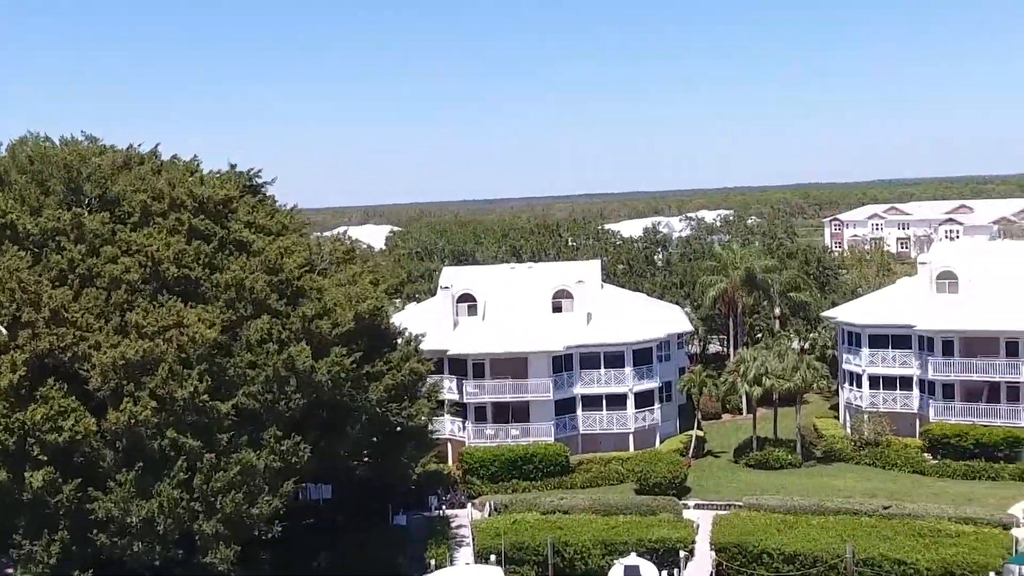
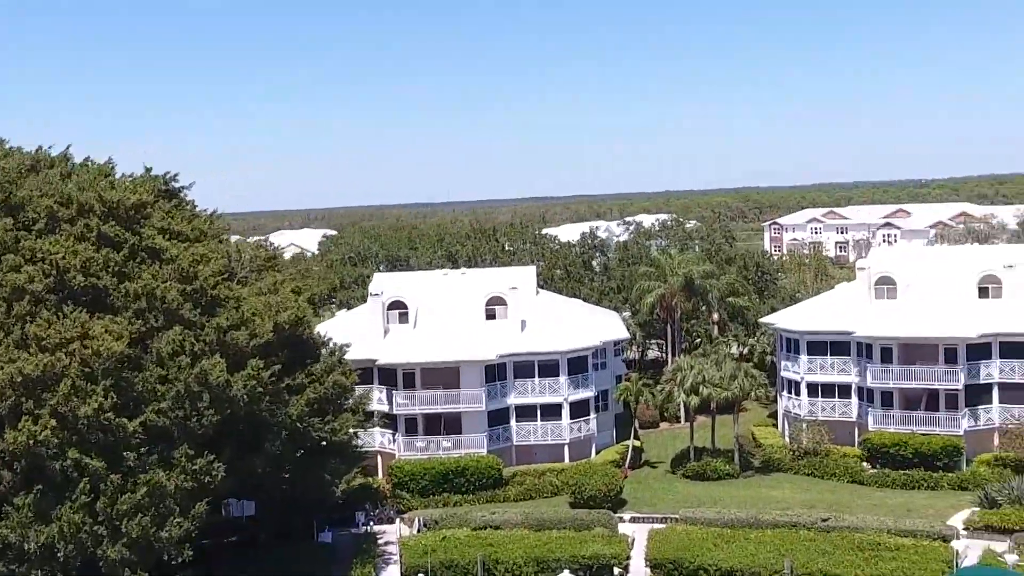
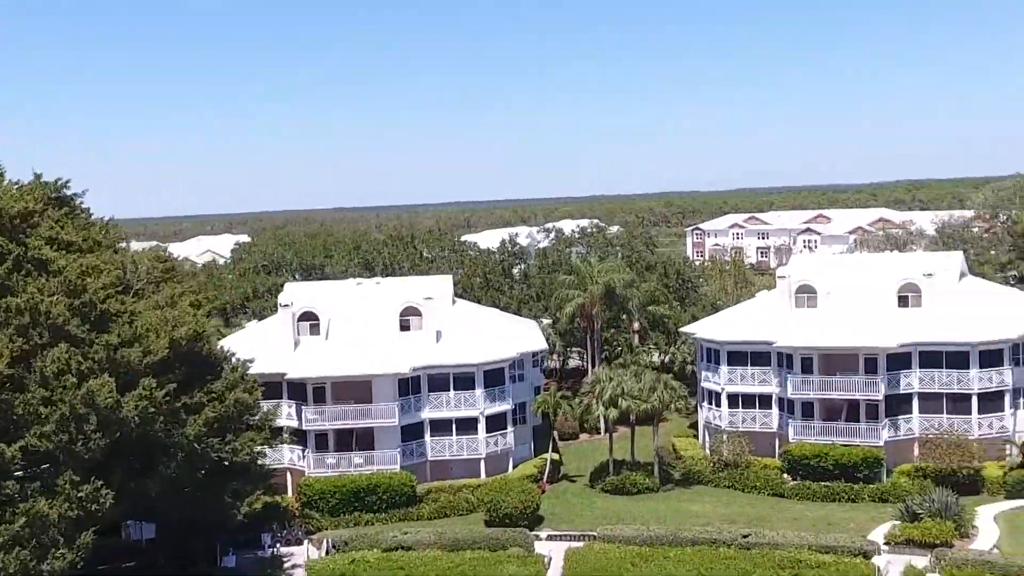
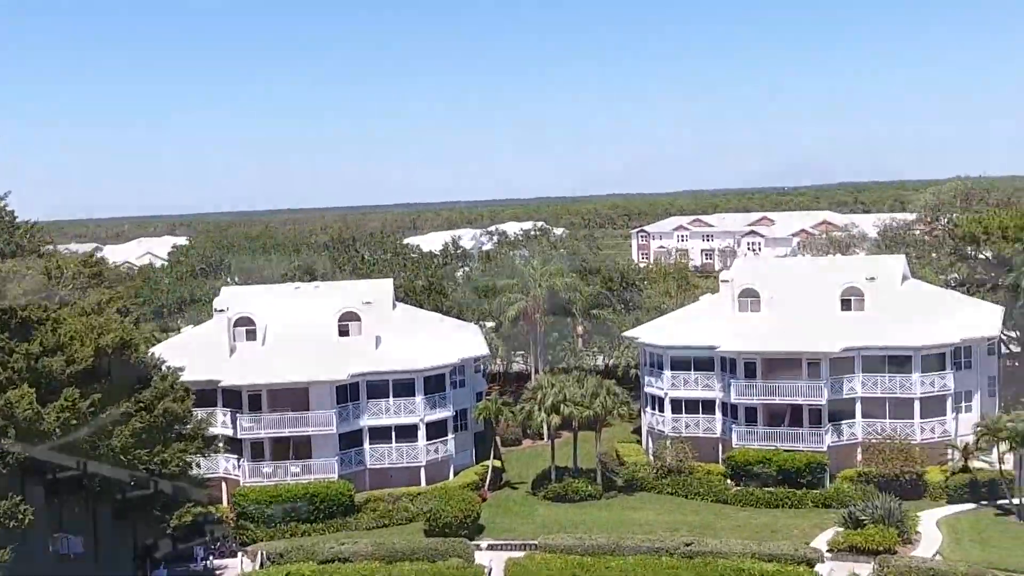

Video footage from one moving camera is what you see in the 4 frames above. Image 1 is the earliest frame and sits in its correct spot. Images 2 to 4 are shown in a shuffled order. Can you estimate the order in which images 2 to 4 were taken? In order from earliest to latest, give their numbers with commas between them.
2, 3, 4
